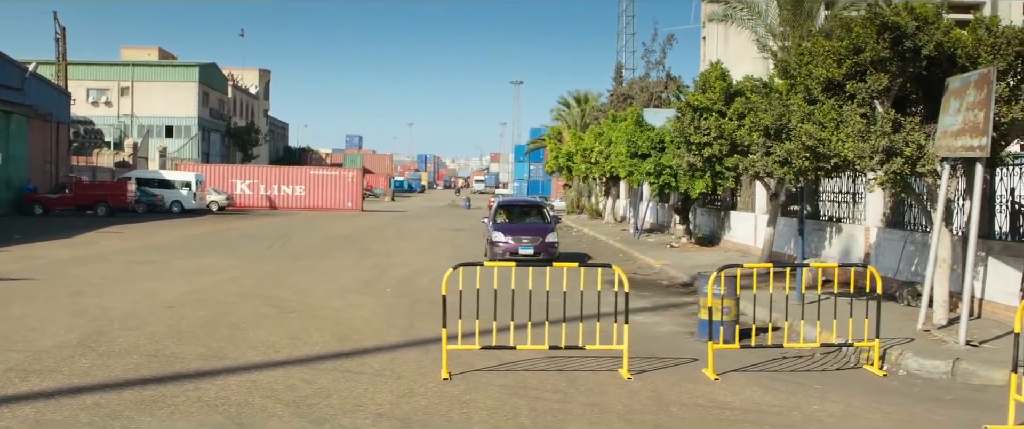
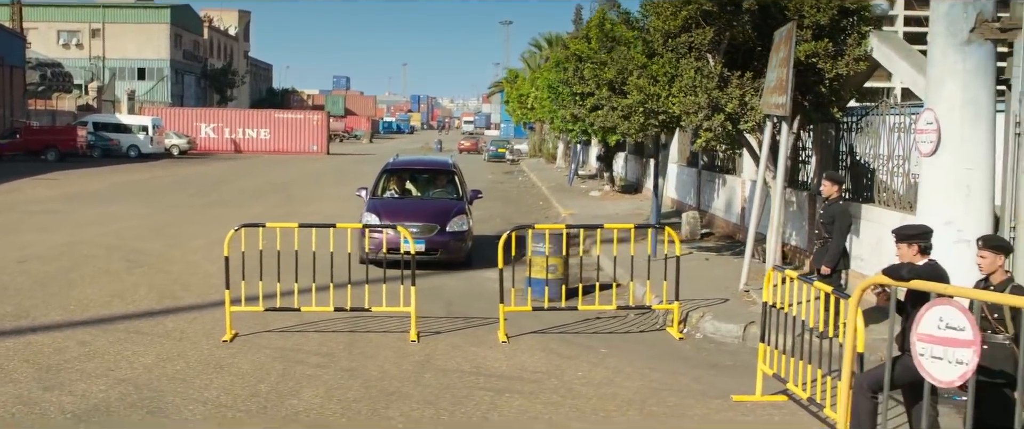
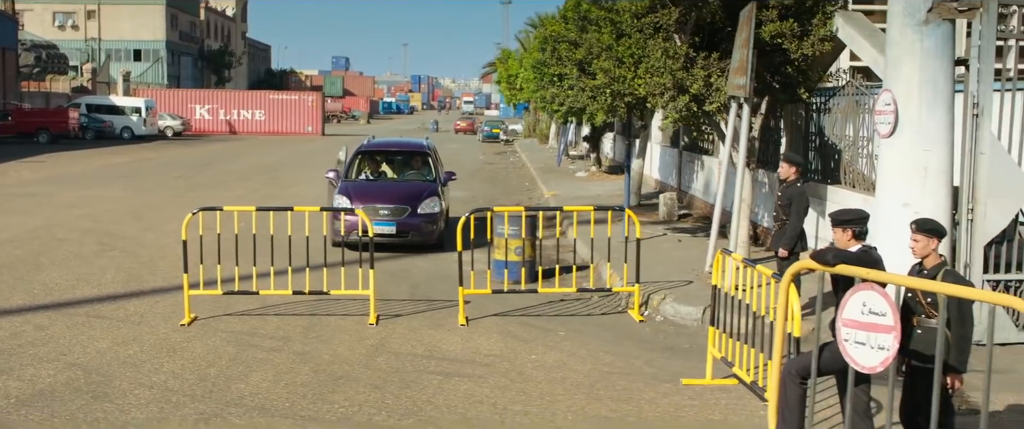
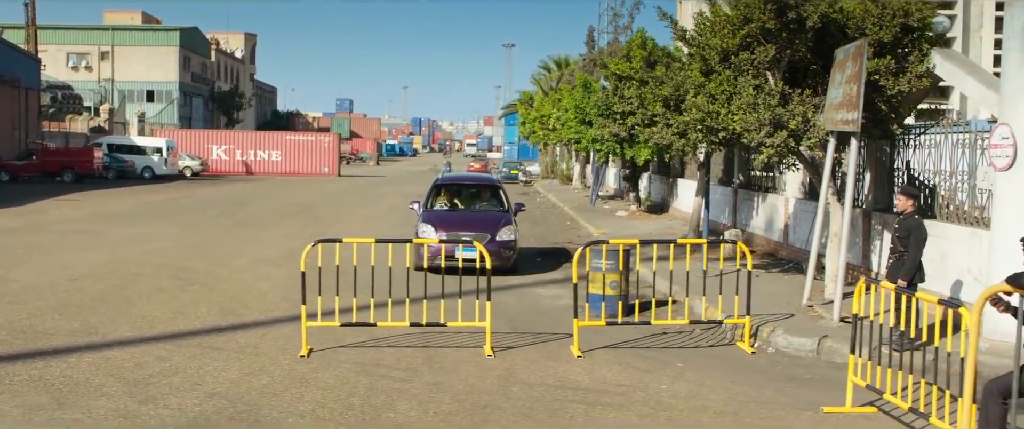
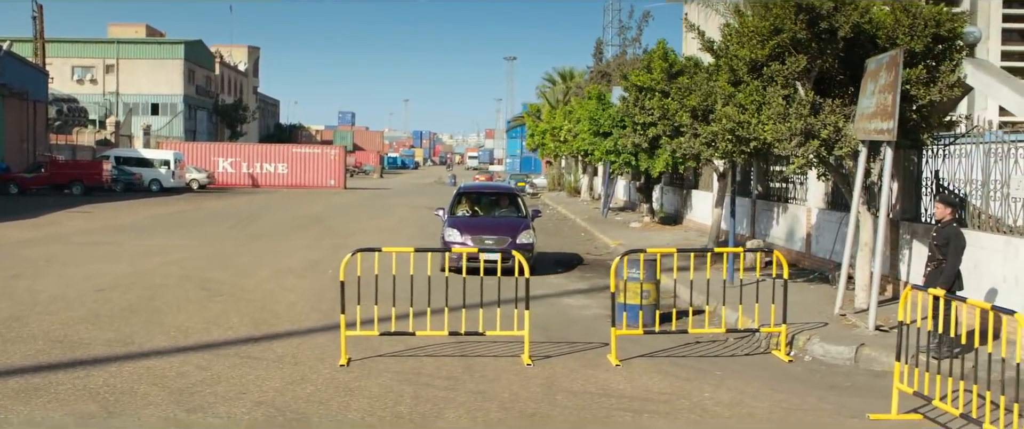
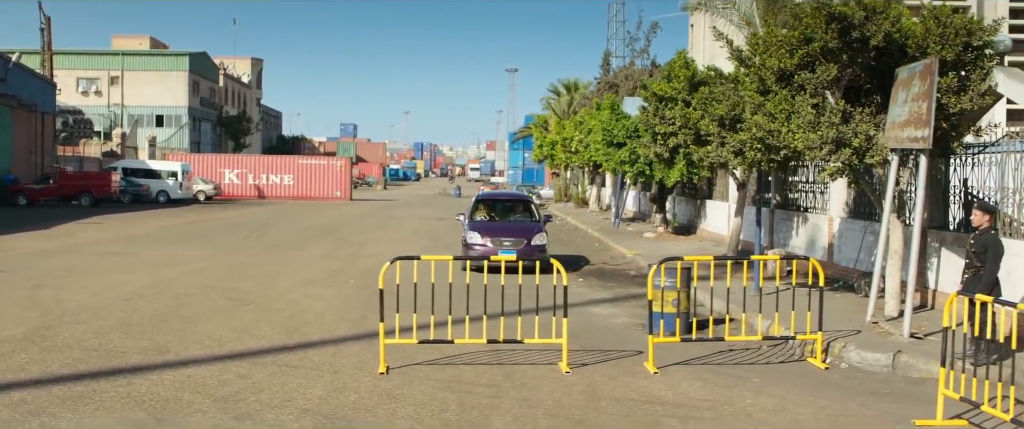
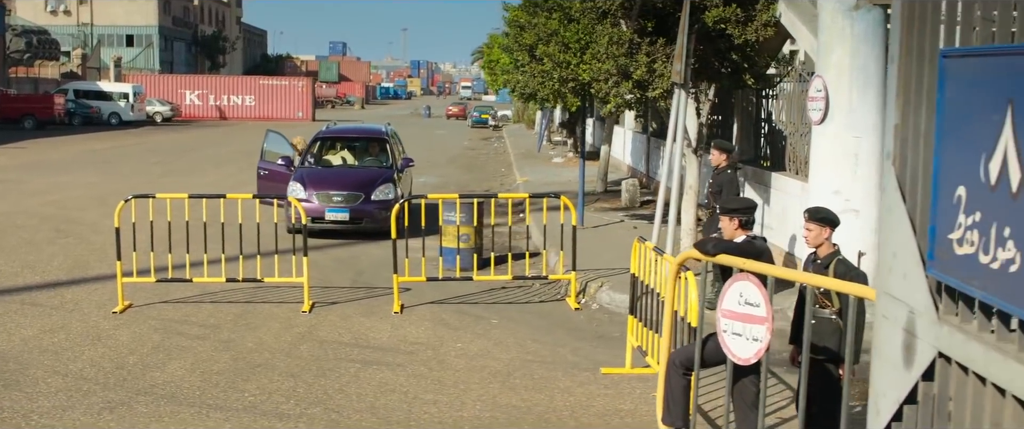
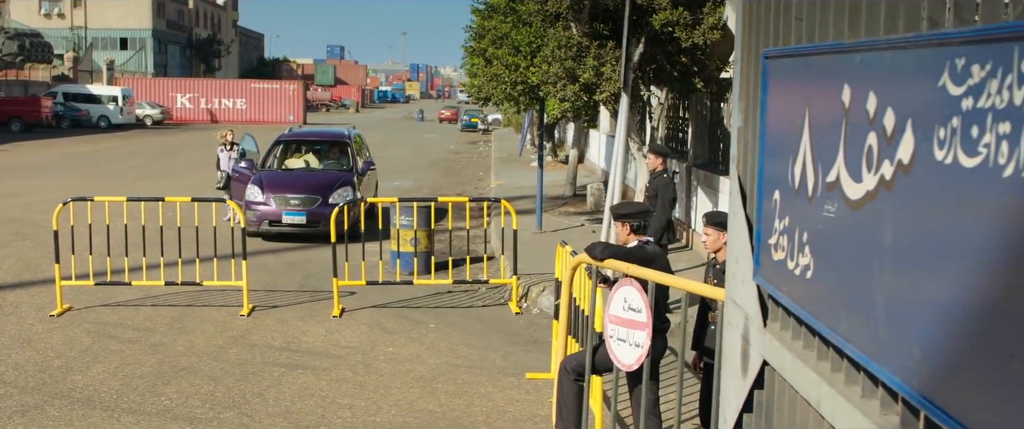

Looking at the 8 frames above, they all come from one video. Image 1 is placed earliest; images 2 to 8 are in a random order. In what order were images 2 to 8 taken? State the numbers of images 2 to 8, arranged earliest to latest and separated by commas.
6, 5, 4, 2, 3, 7, 8
